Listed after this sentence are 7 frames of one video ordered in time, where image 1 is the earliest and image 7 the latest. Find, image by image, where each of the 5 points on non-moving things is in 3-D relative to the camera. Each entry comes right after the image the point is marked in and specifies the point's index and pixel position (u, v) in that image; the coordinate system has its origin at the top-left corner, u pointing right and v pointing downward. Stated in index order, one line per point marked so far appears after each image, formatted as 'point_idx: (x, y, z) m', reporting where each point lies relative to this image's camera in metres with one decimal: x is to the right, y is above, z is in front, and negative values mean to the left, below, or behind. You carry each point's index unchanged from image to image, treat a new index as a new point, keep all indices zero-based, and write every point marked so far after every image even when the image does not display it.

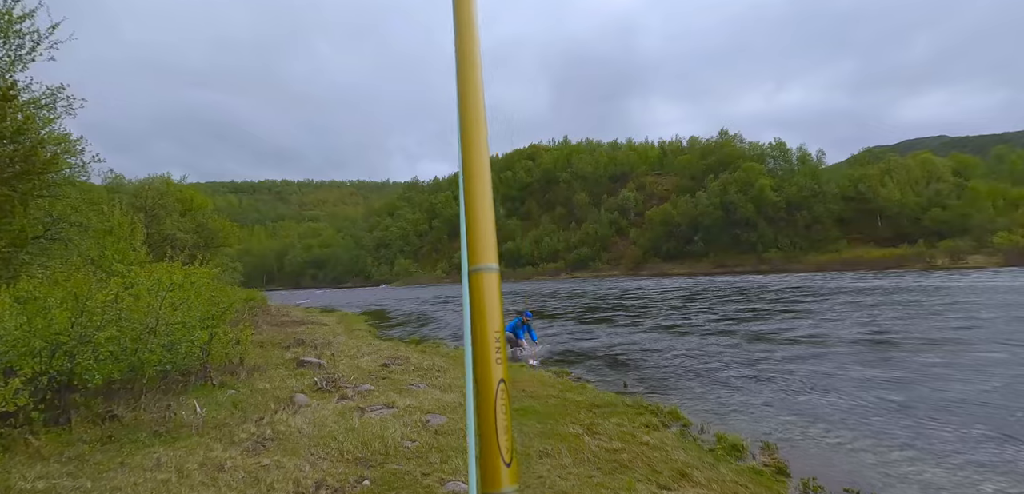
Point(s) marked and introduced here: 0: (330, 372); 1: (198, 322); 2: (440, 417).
0: (-4.4, -3.0, +13.2) m
1: (-6.3, -1.5, +11.0) m
2: (-1.2, -2.8, +9.0) m
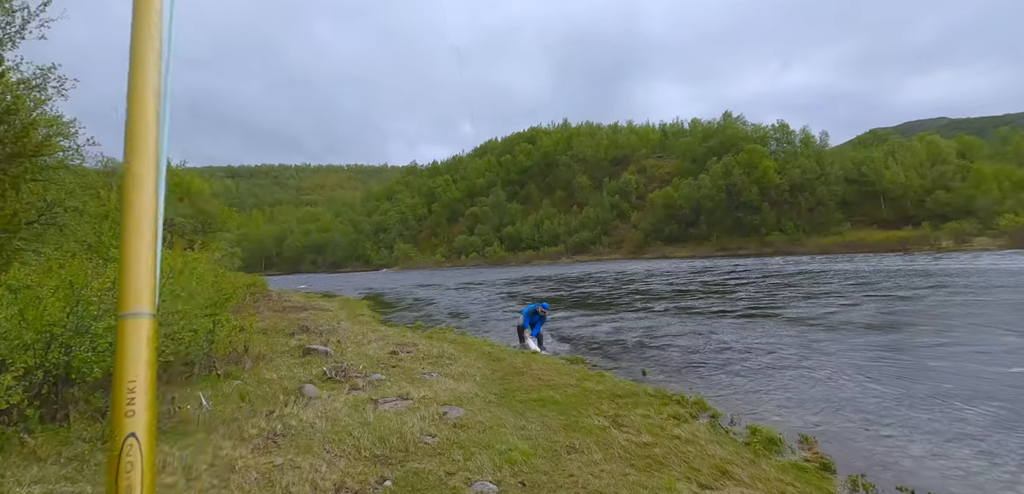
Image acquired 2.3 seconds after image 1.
0: (-4.1, -2.7, +12.7) m
1: (-6.0, -1.2, +10.5) m
2: (-0.9, -2.6, +8.6) m
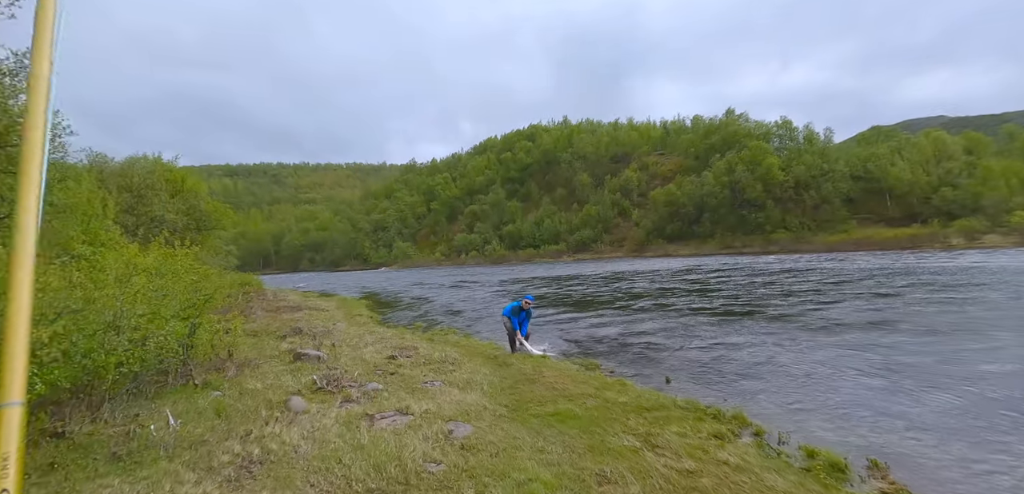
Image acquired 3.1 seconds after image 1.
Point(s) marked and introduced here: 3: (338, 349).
0: (-3.8, -2.6, +11.7) m
1: (-5.8, -1.1, +9.4) m
2: (-0.7, -2.5, +7.5) m
3: (-4.6, -2.7, +14.5) m
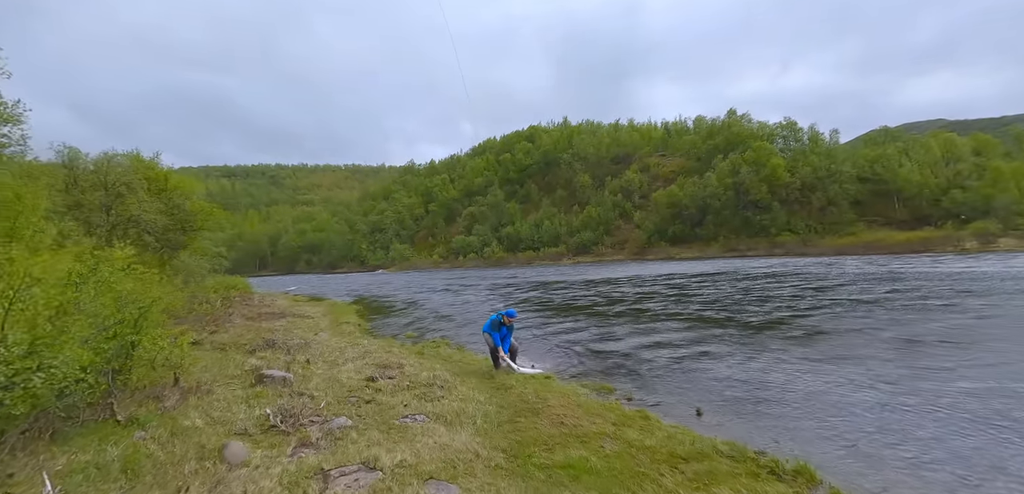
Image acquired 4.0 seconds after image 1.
0: (-3.9, -2.6, +9.8) m
1: (-5.8, -1.2, +7.6) m
2: (-0.7, -2.5, +5.7) m
3: (-4.7, -2.8, +12.6) m
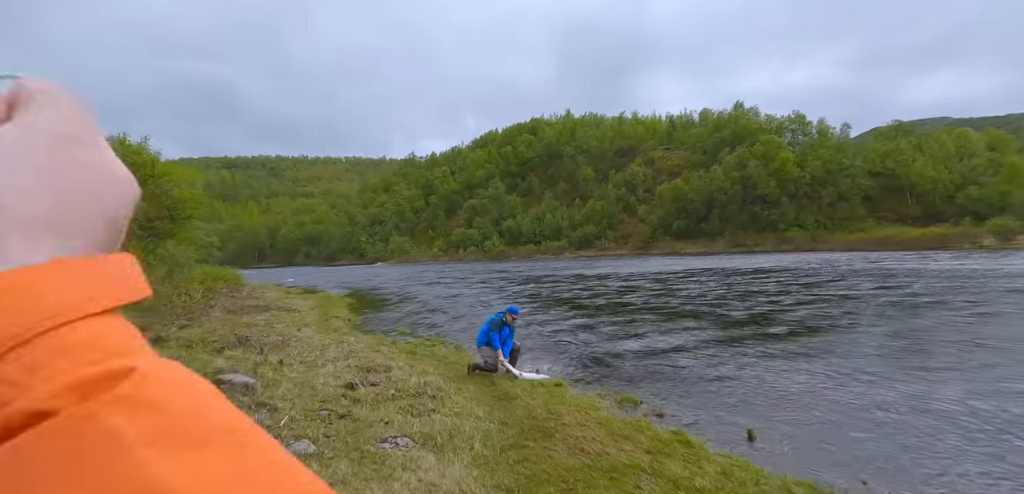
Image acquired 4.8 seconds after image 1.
0: (-3.8, -2.4, +8.1) m
1: (-5.7, -0.9, +5.8) m
2: (-0.6, -2.3, +4.0) m
3: (-4.6, -2.5, +10.9) m
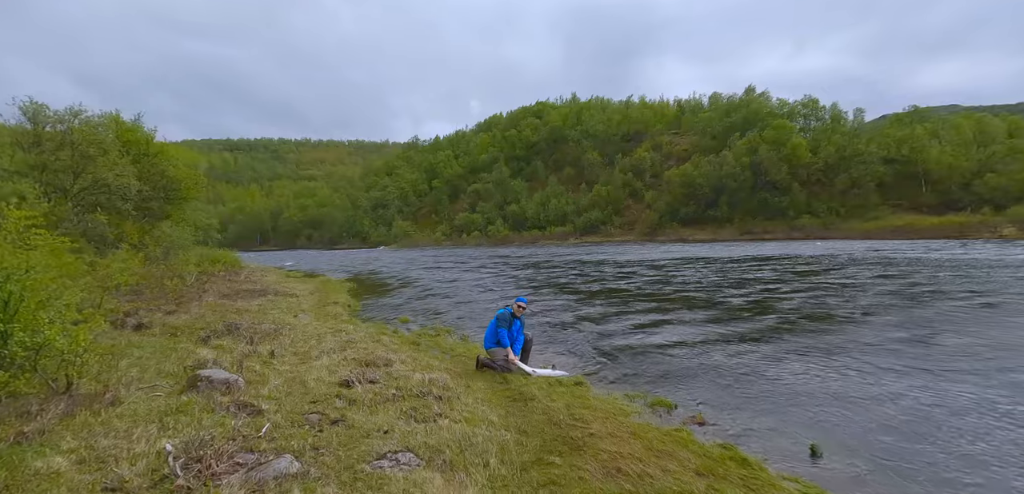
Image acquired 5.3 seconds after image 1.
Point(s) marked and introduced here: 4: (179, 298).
0: (-3.5, -2.1, +7.0) m
1: (-5.5, -0.6, +4.7) m
2: (-0.4, -2.2, +2.9) m
3: (-4.3, -2.1, +9.9) m
4: (-11.0, -1.6, +17.8) m
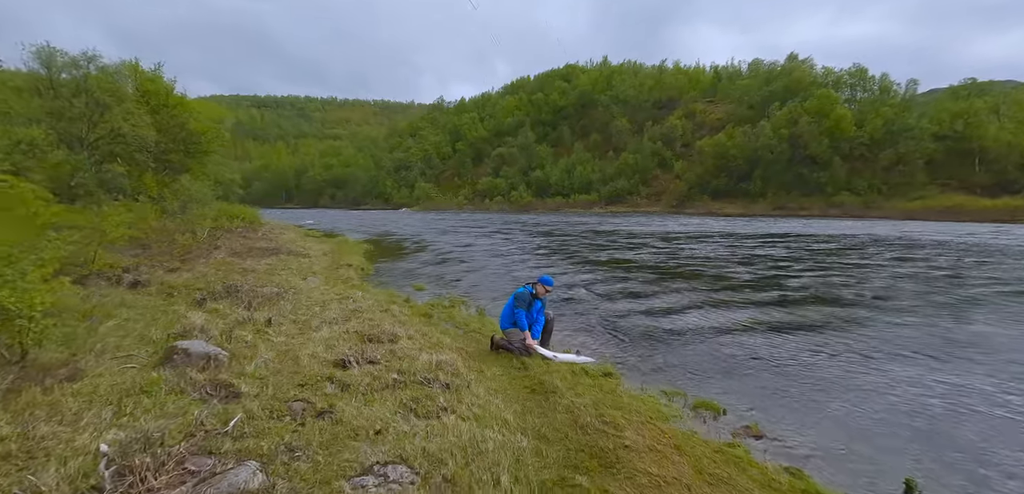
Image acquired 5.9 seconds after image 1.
0: (-3.3, -1.6, +6.0) m
1: (-5.3, -0.2, +3.7) m
2: (-0.3, -2.1, +1.8) m
3: (-4.0, -1.4, +8.9) m
4: (-10.3, -0.1, +17.1) m
